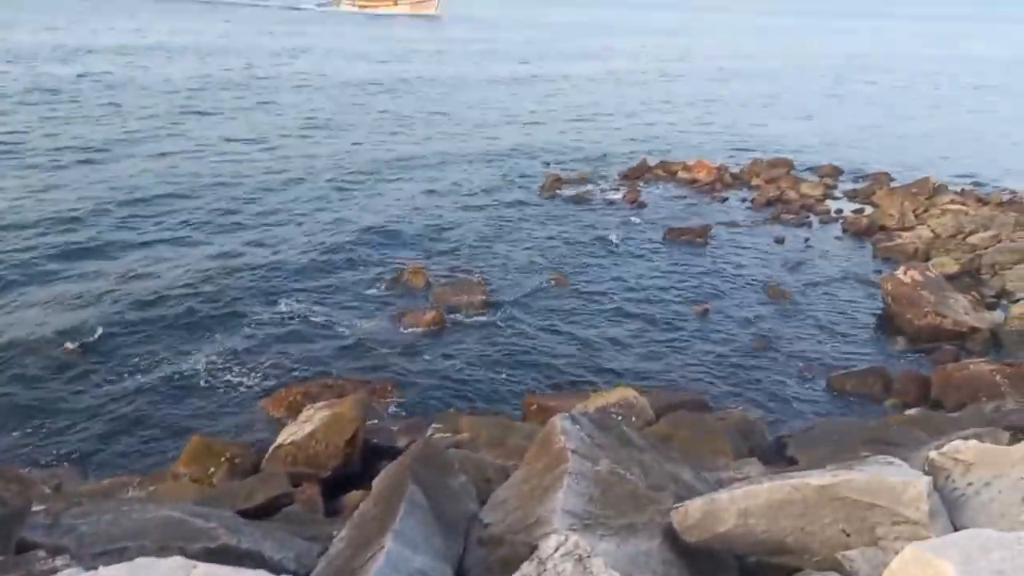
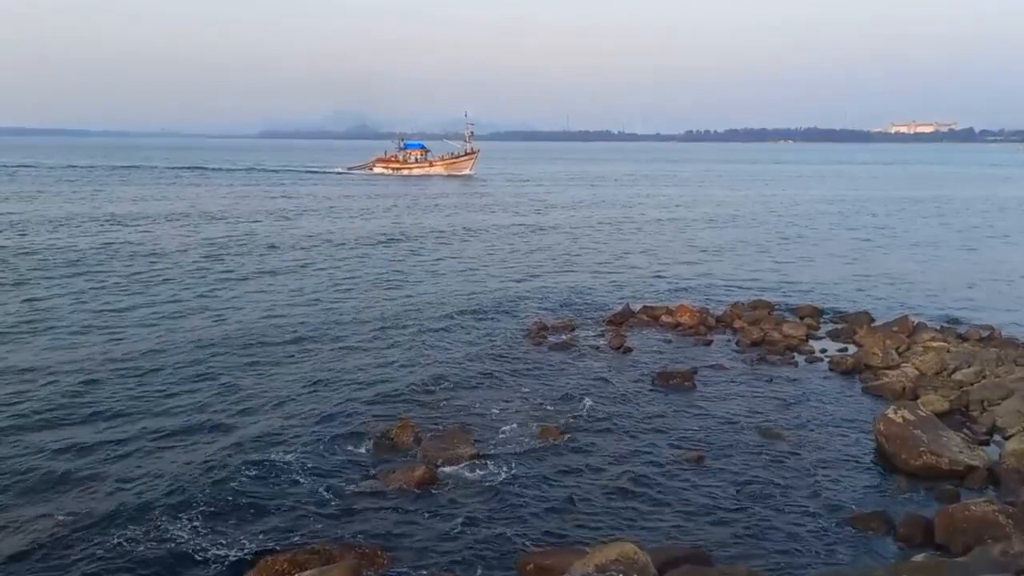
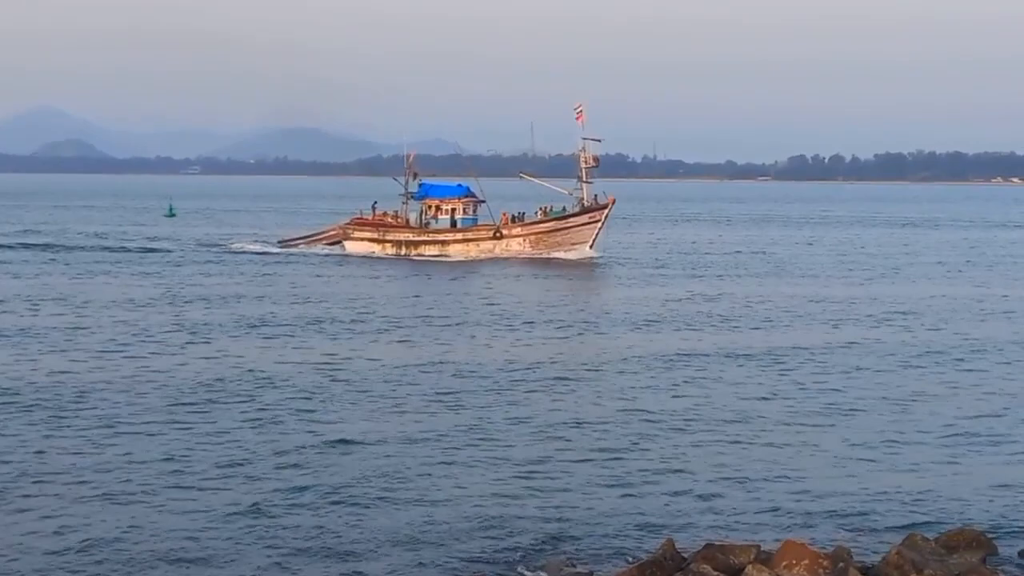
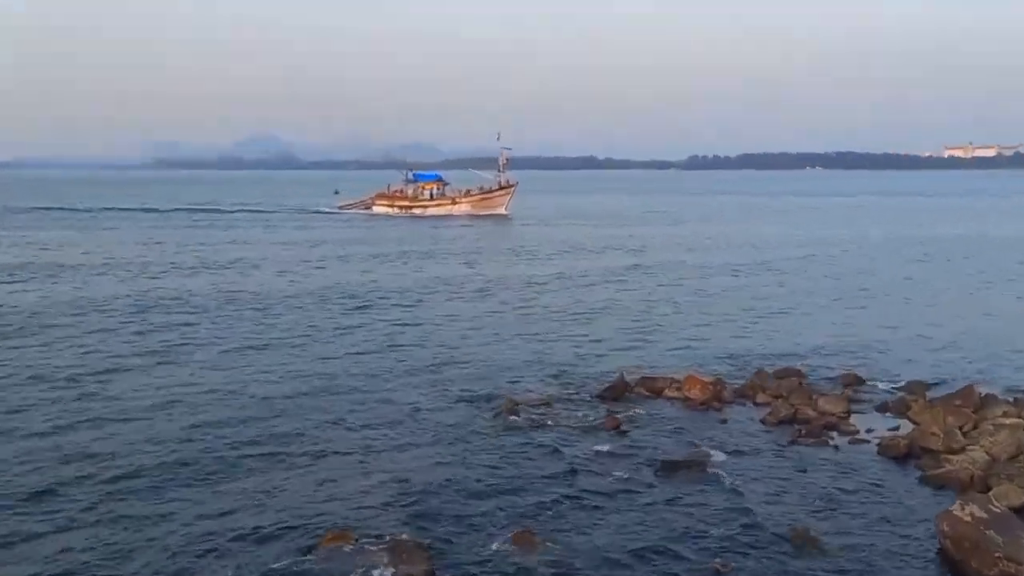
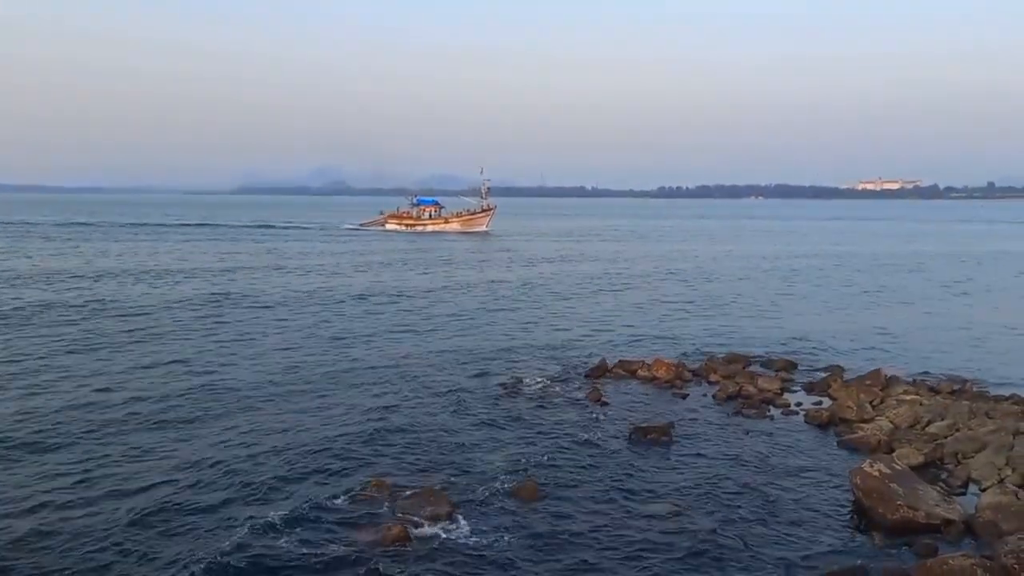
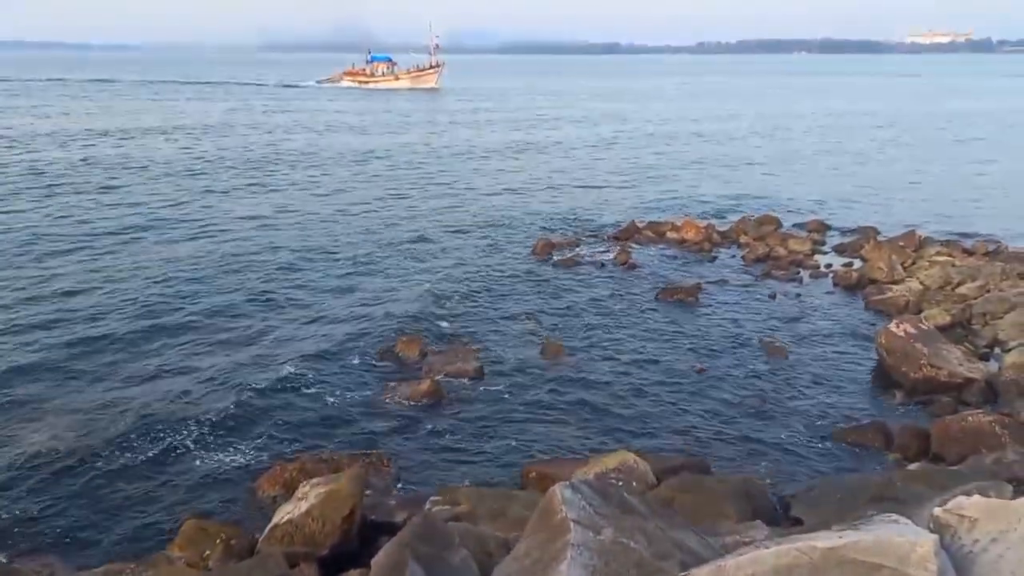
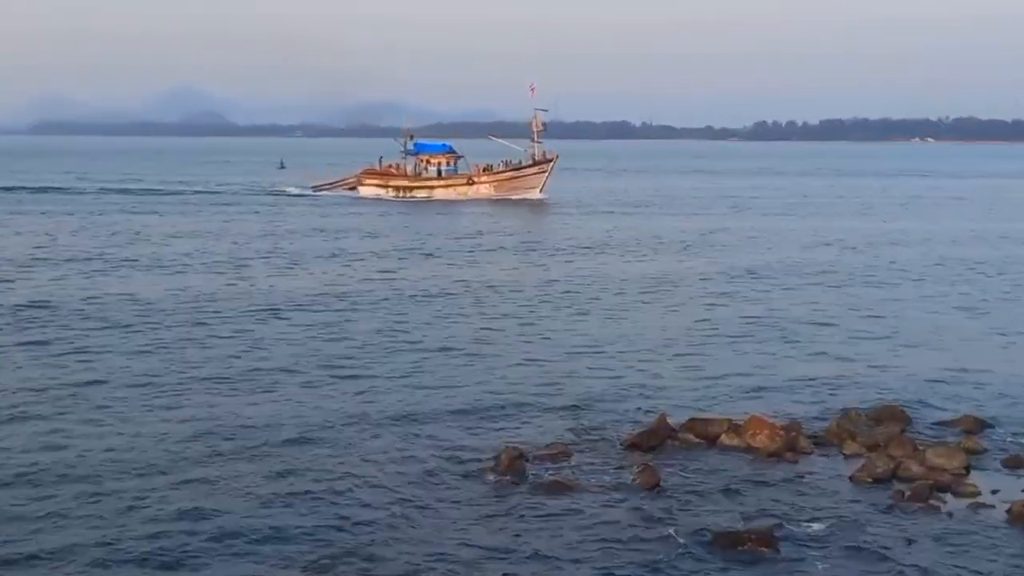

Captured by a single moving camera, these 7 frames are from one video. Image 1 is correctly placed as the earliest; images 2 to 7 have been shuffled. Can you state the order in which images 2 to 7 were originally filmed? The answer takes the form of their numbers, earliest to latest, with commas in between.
6, 2, 5, 4, 7, 3
